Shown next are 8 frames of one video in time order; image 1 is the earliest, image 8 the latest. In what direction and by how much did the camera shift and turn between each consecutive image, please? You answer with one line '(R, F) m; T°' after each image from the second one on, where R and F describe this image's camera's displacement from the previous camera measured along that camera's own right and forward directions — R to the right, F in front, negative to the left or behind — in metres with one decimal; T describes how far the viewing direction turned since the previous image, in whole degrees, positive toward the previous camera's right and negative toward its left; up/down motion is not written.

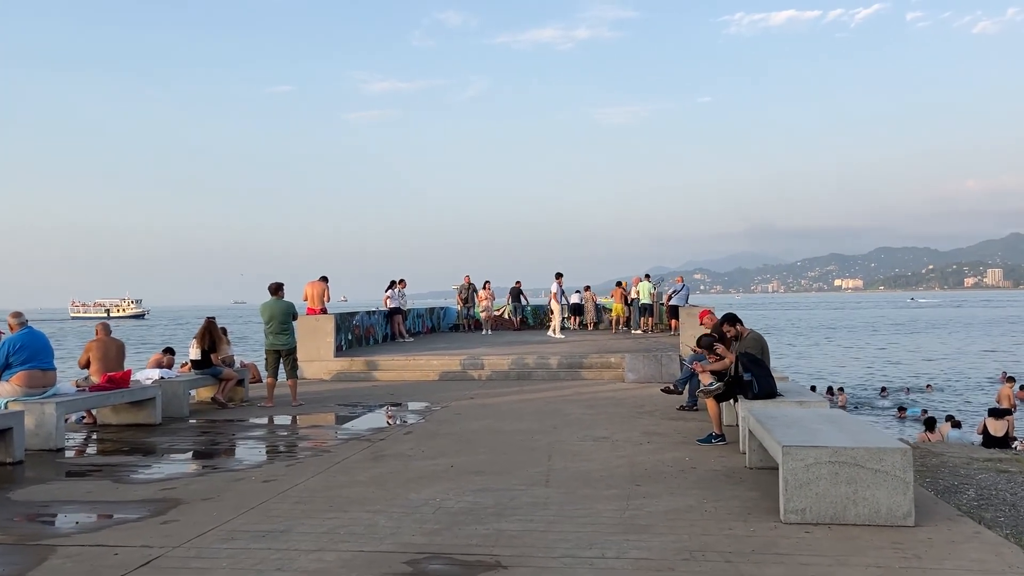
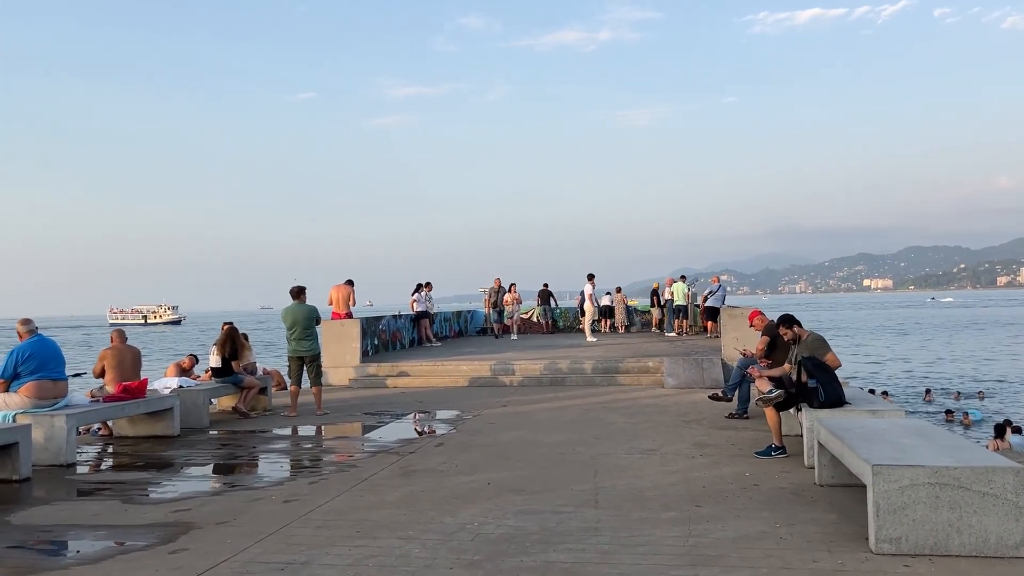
(-0.1, +0.6) m; -2°
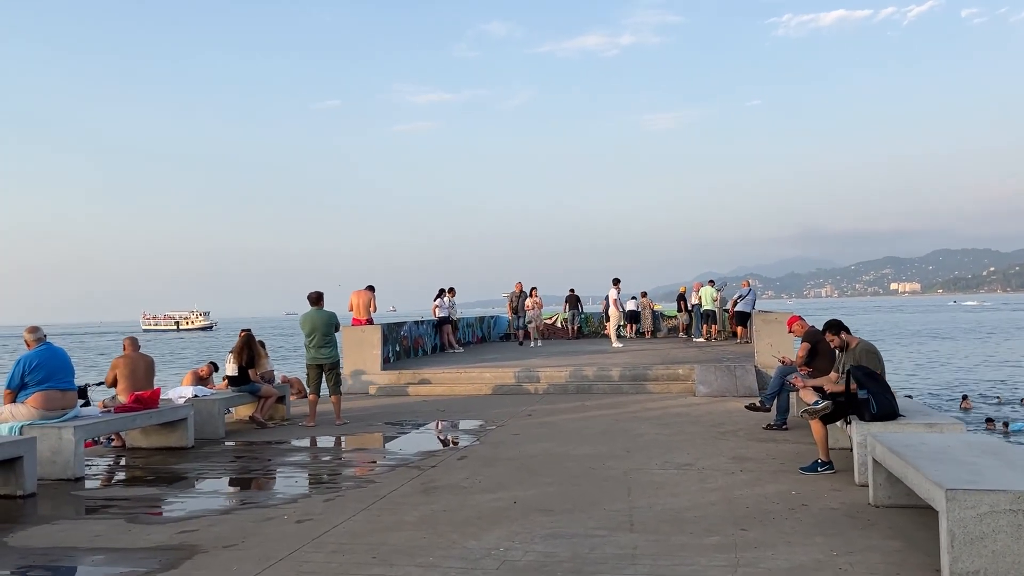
(0.0, +0.4) m; -2°
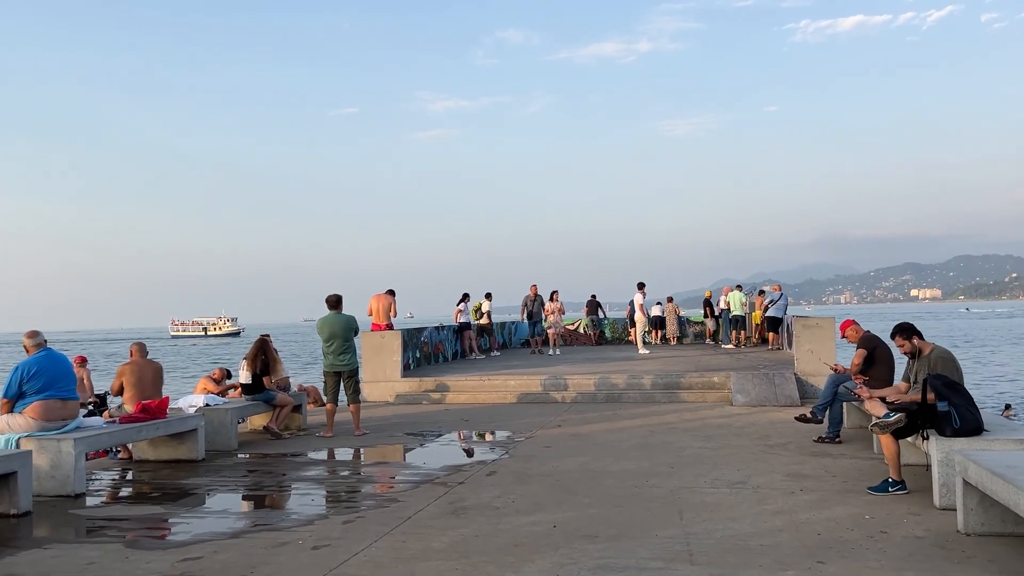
(-0.1, +0.6) m; -1°
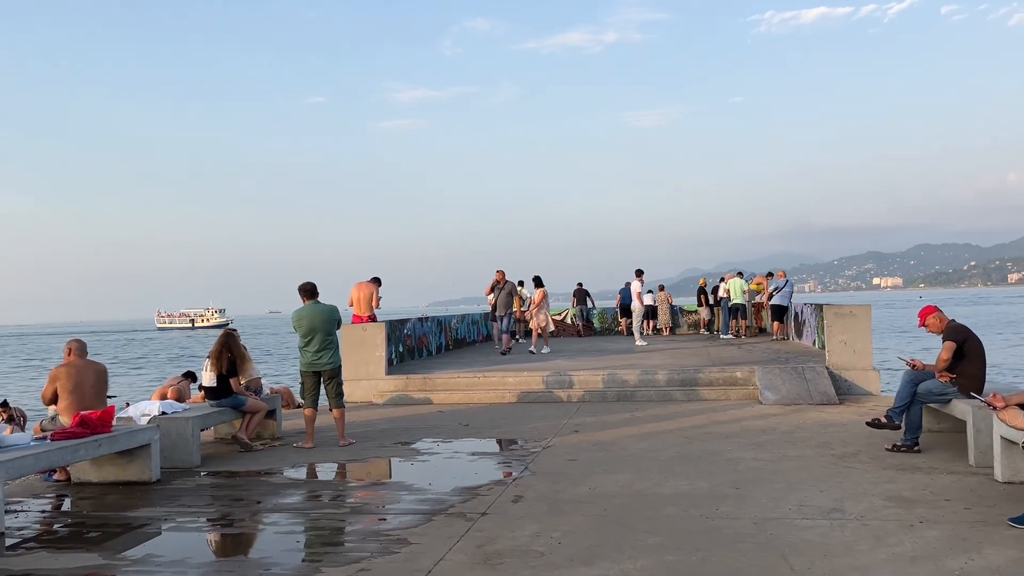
(-0.5, +1.5) m; +2°
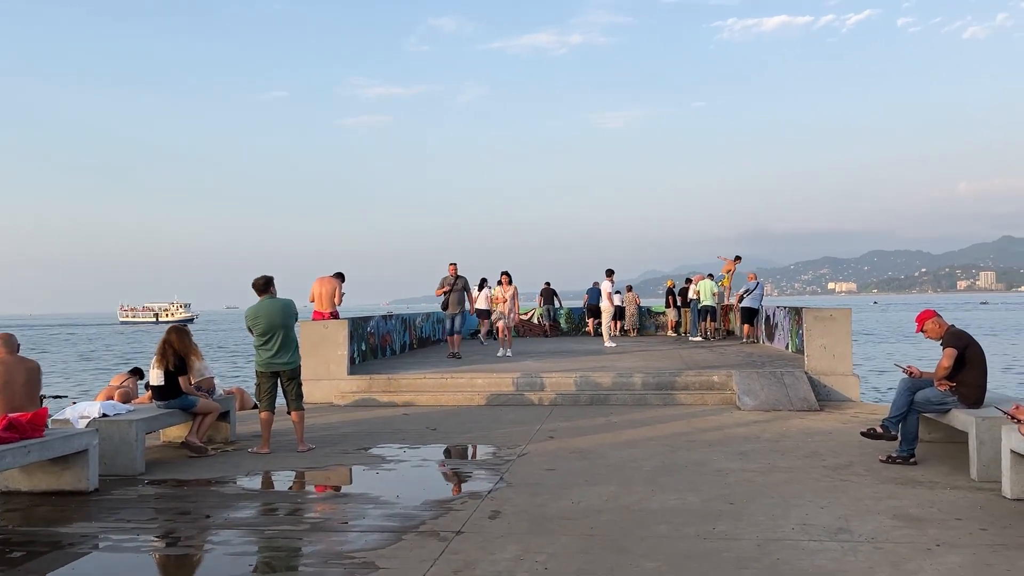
(-0.1, +0.5) m; +3°
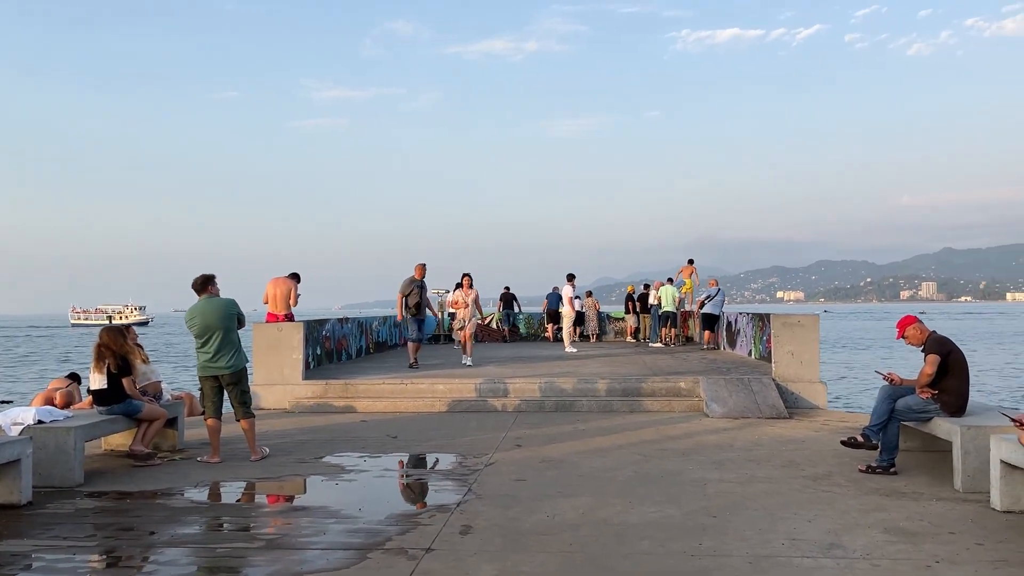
(-0.1, +0.4) m; +3°
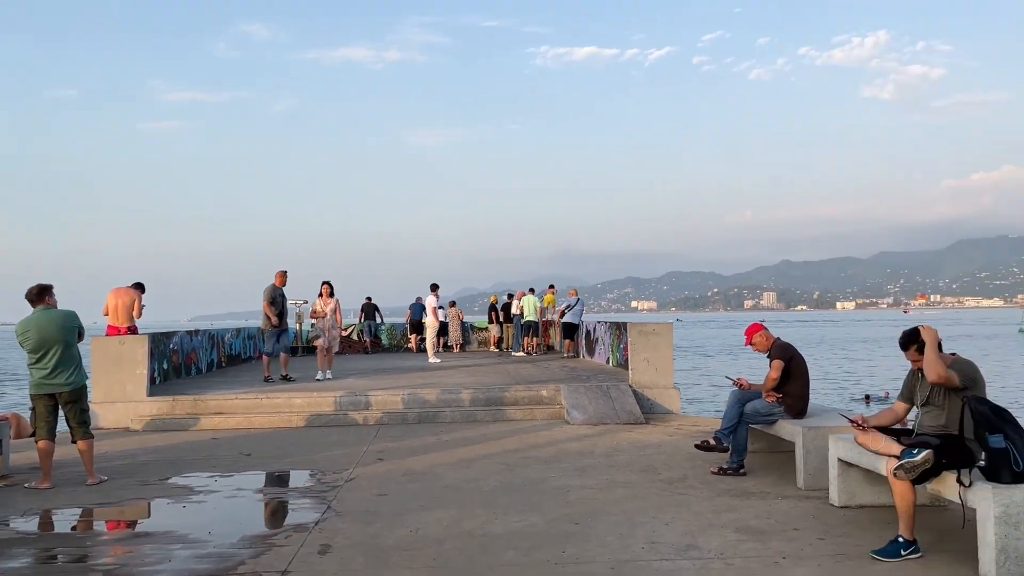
(0.0, +0.1) m; +10°
